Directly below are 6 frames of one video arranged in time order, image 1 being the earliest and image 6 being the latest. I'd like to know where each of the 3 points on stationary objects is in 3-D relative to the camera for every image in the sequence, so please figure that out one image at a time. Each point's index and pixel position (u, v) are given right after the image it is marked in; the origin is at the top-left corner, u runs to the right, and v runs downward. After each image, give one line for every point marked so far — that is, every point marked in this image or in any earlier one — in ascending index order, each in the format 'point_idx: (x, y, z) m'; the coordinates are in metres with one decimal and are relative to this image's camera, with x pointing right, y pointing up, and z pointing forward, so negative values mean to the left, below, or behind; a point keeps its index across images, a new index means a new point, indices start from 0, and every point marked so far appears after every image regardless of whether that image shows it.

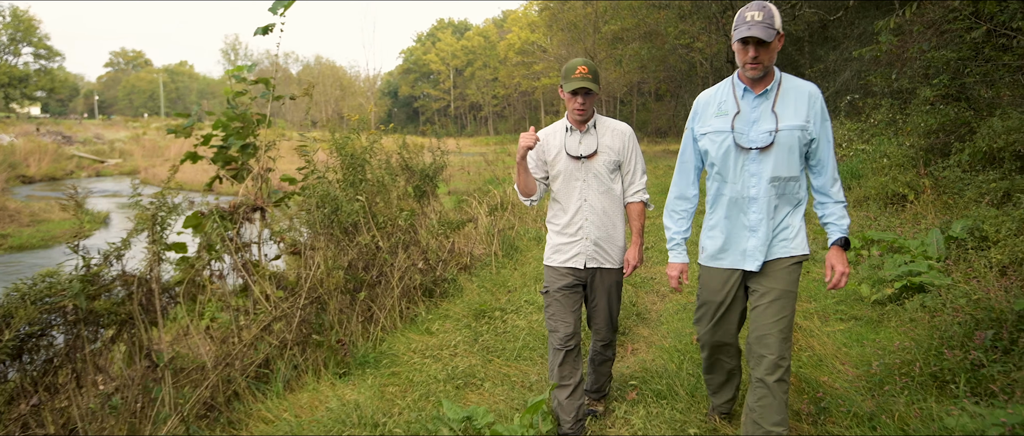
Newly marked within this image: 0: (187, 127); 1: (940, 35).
0: (-2.5, +0.7, +5.4) m
1: (+6.4, +2.7, +10.5) m
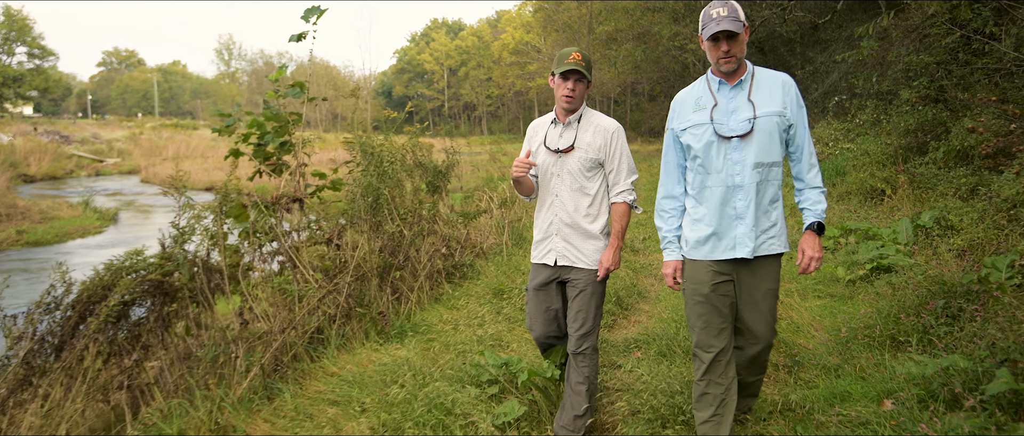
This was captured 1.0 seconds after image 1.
0: (-2.4, +0.8, +6.0) m
1: (+6.5, +2.8, +11.2) m
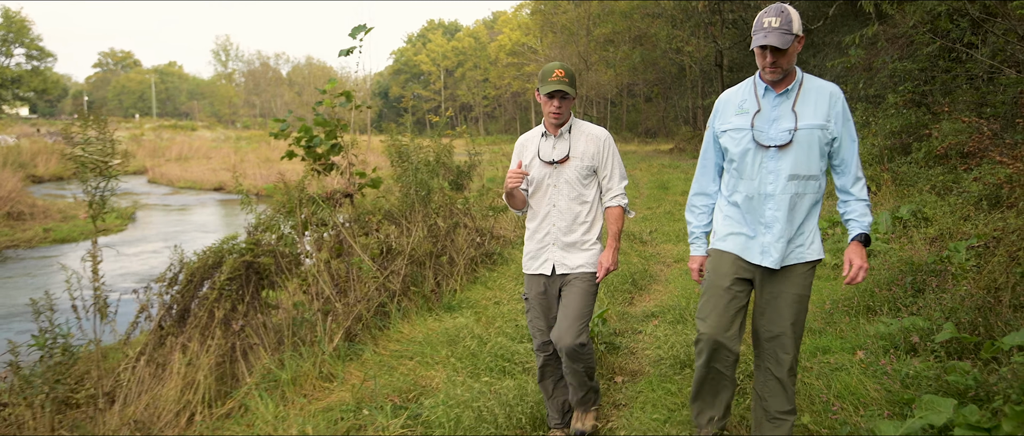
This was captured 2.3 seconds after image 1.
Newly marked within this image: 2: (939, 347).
0: (-2.1, +0.8, +6.8) m
1: (+6.7, +2.9, +12.1) m
2: (+2.3, -0.7, +3.9) m
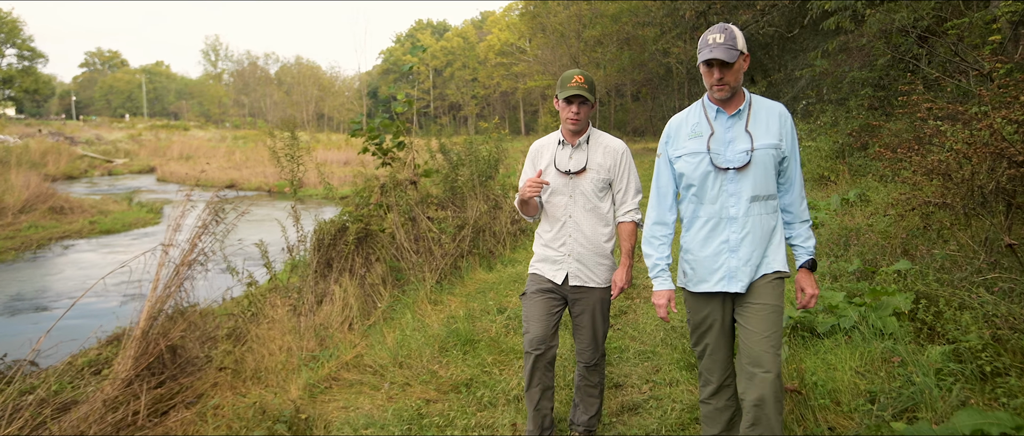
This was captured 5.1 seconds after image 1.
0: (-1.8, +1.1, +8.7) m
1: (+7.0, +3.2, +14.1) m
2: (+2.8, -0.5, +5.9) m
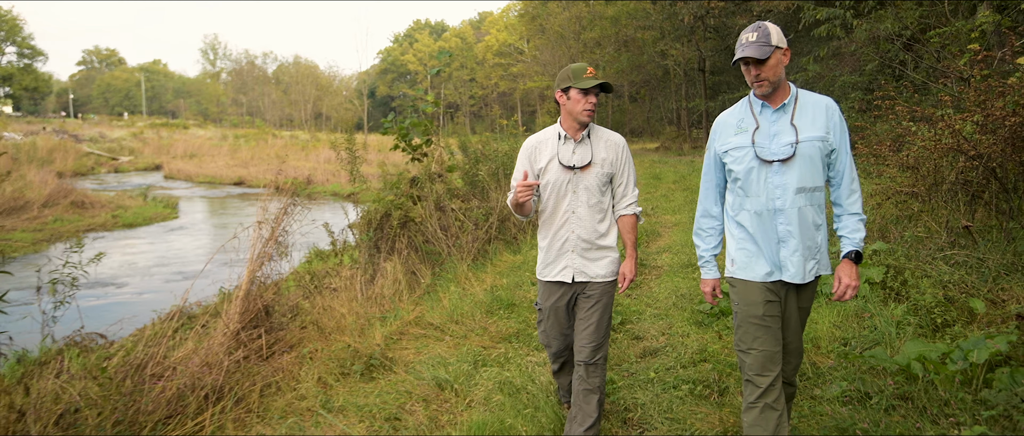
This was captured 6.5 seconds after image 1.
0: (-1.5, +1.2, +9.6) m
1: (+7.2, +3.3, +15.0) m
2: (+3.0, -0.4, +6.8) m
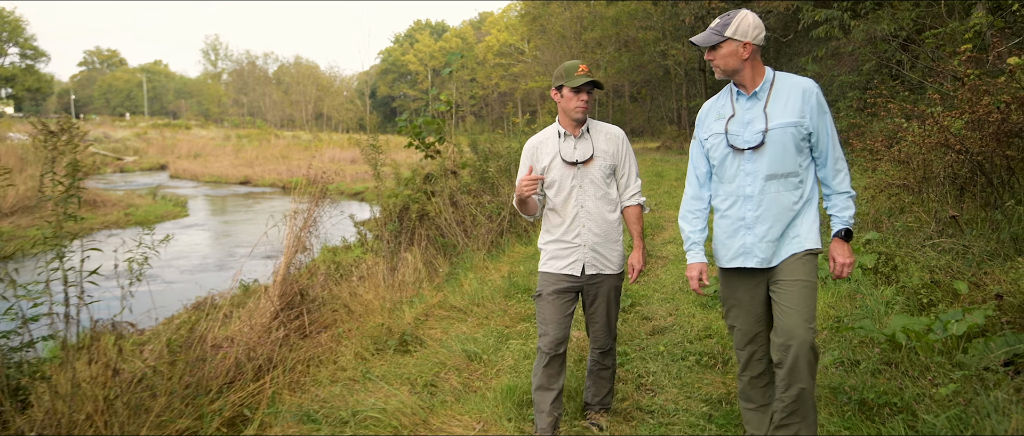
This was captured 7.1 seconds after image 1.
0: (-1.4, +1.3, +10.0) m
1: (+7.3, +3.3, +15.4) m
2: (+3.2, -0.3, +7.1) m
